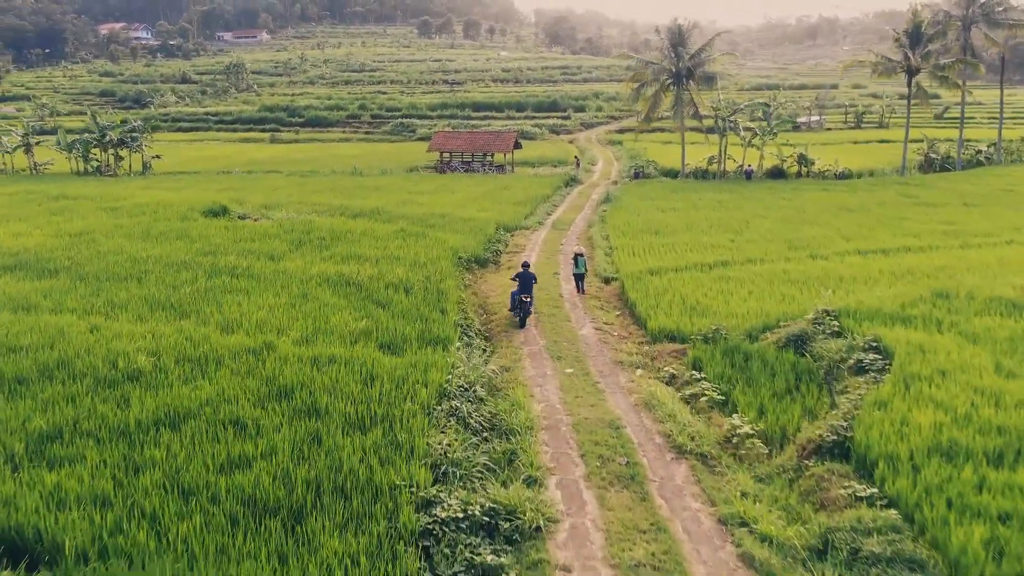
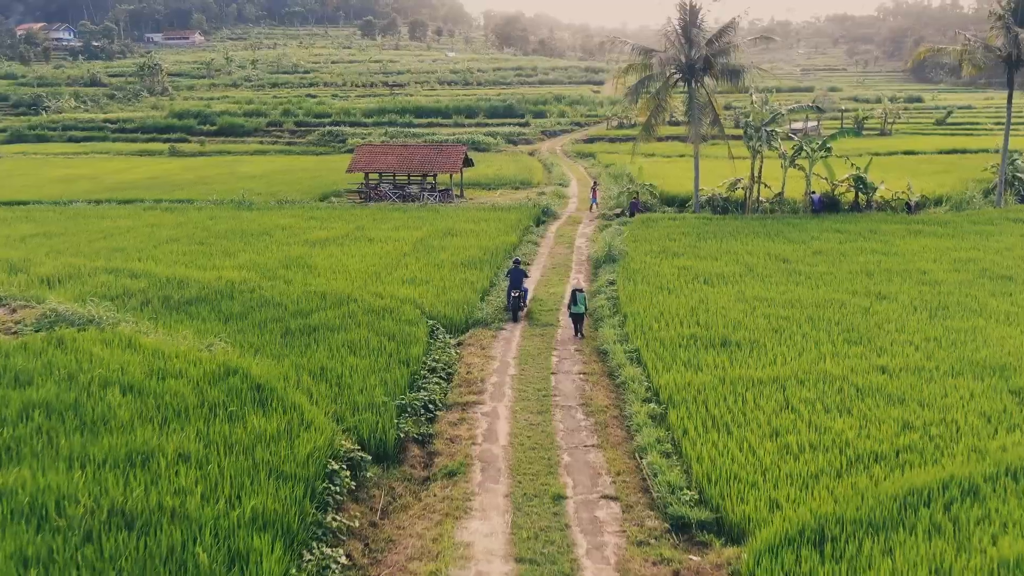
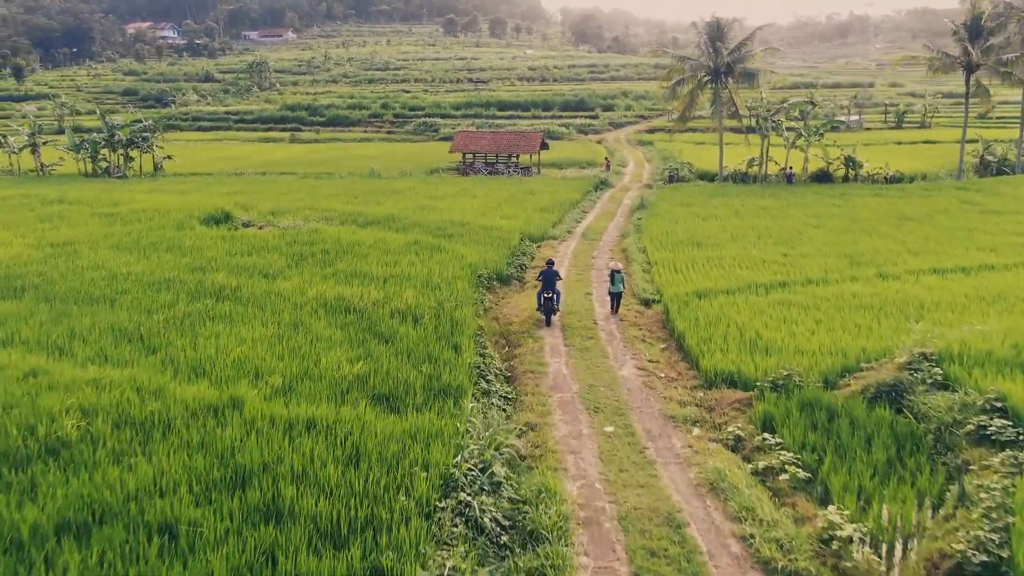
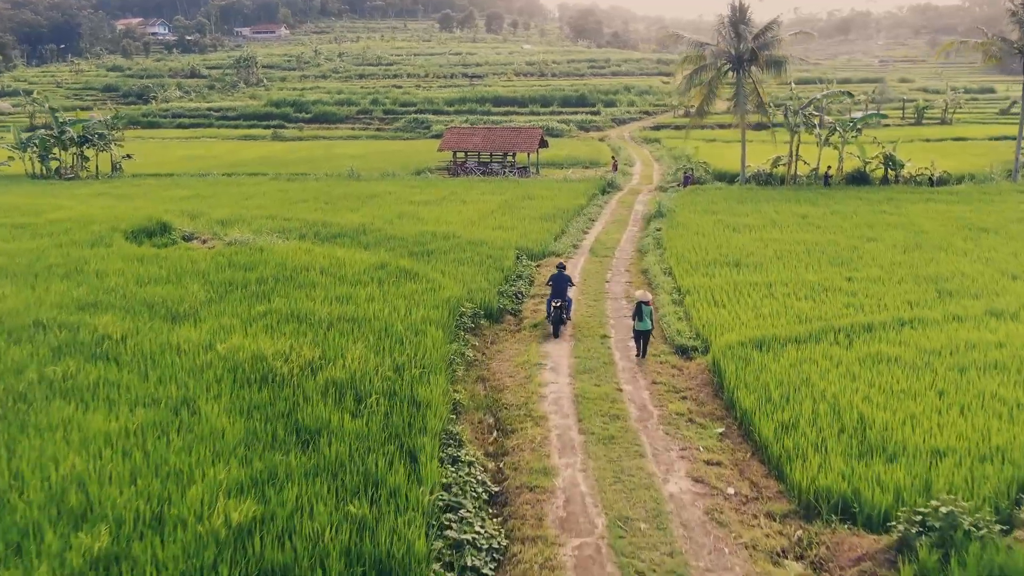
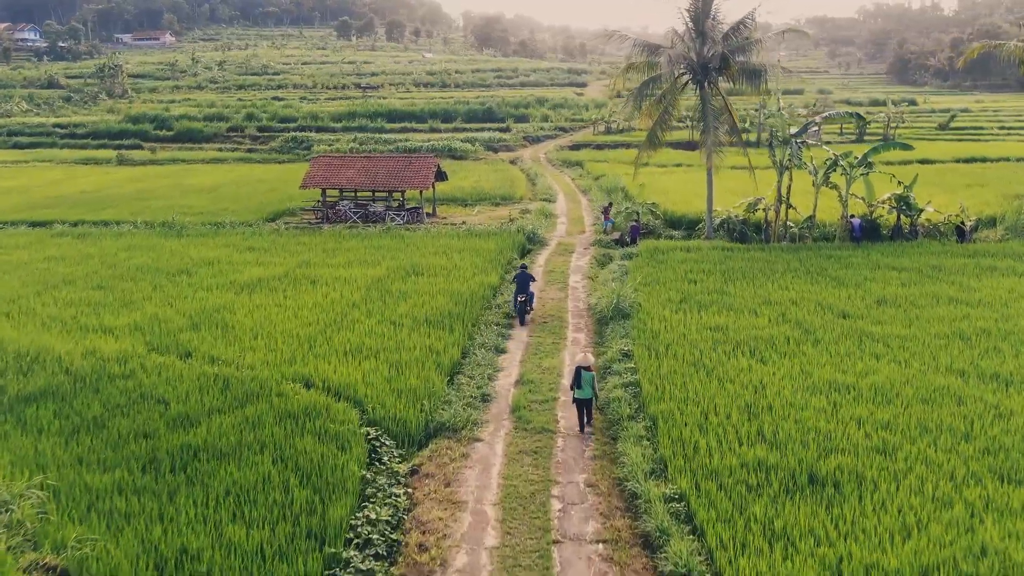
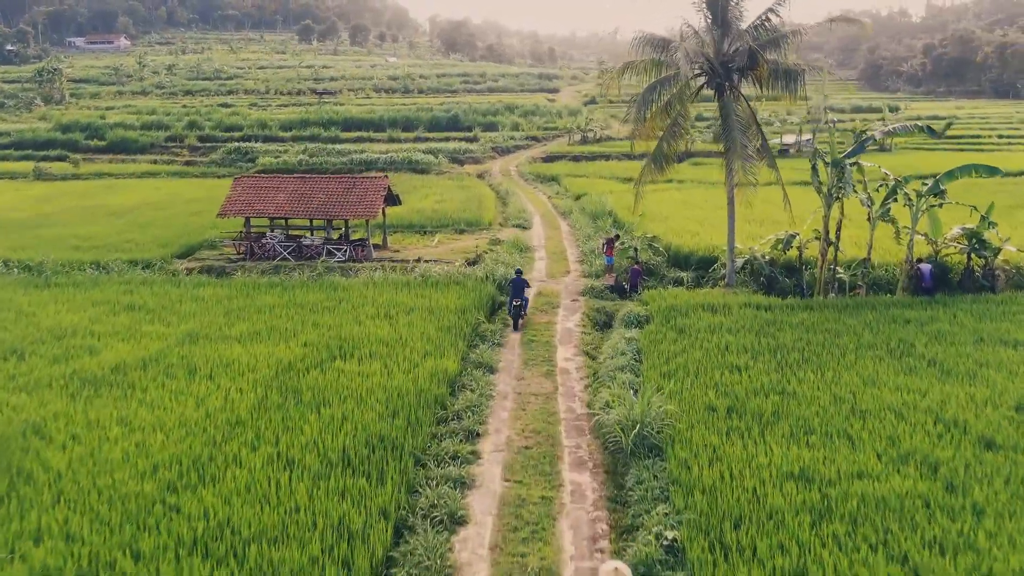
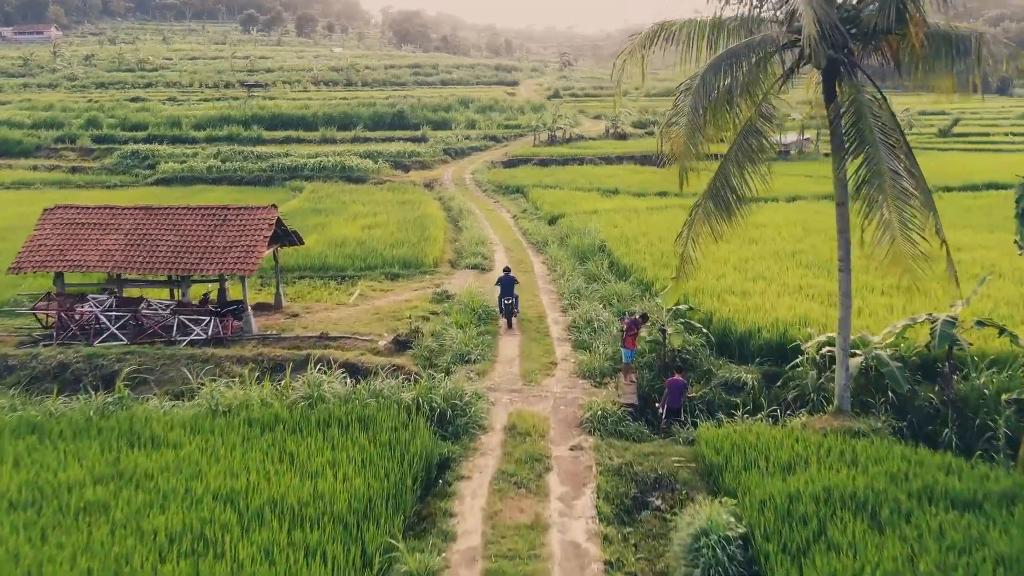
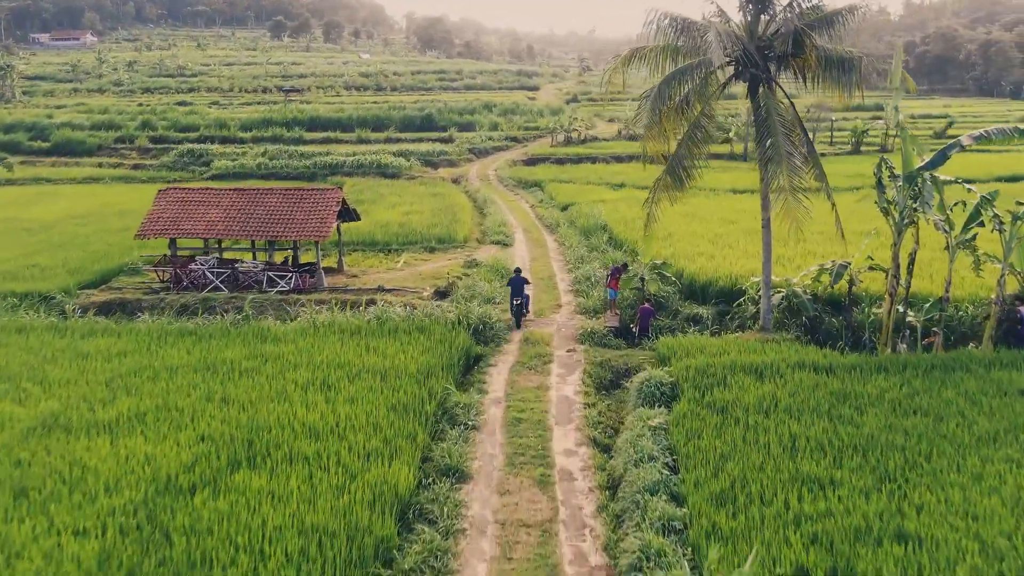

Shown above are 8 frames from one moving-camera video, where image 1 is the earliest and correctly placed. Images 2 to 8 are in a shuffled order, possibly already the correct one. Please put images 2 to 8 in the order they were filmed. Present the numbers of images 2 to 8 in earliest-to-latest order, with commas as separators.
3, 4, 2, 5, 6, 8, 7
